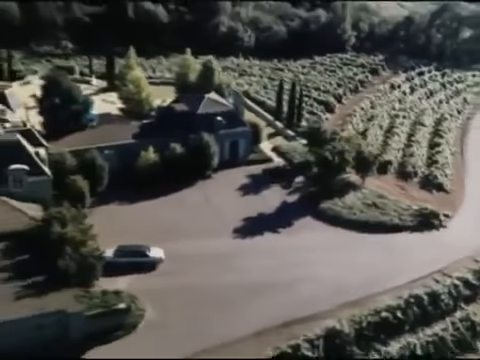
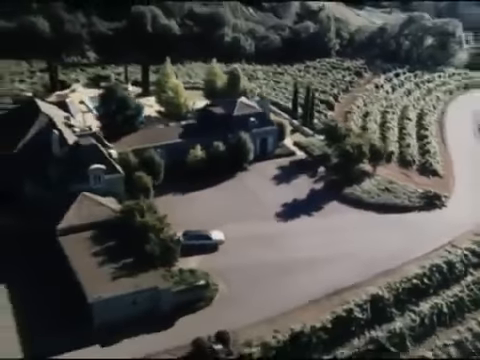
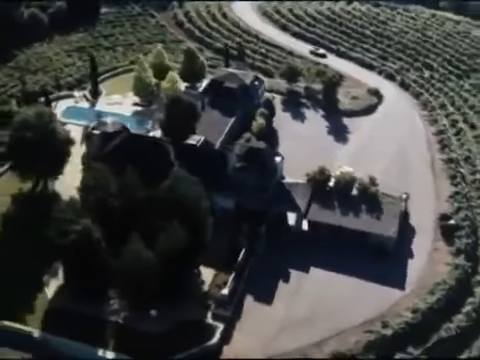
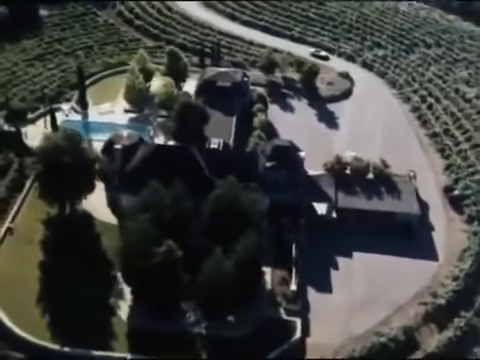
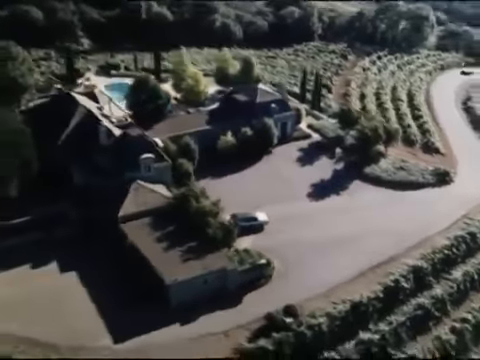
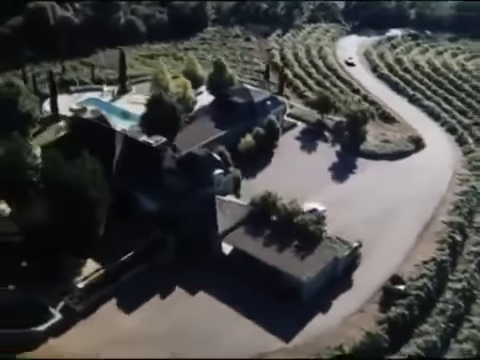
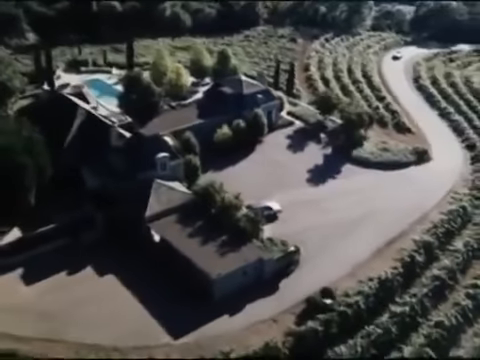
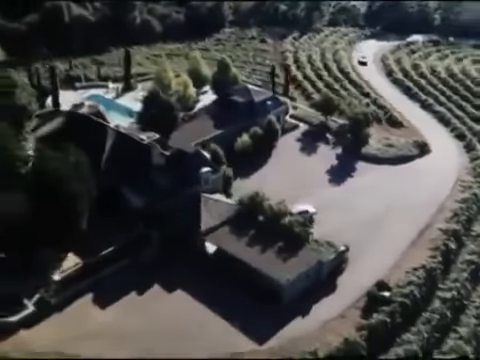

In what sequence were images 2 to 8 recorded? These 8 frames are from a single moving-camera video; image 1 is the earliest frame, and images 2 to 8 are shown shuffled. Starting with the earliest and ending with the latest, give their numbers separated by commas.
2, 5, 7, 8, 6, 3, 4
